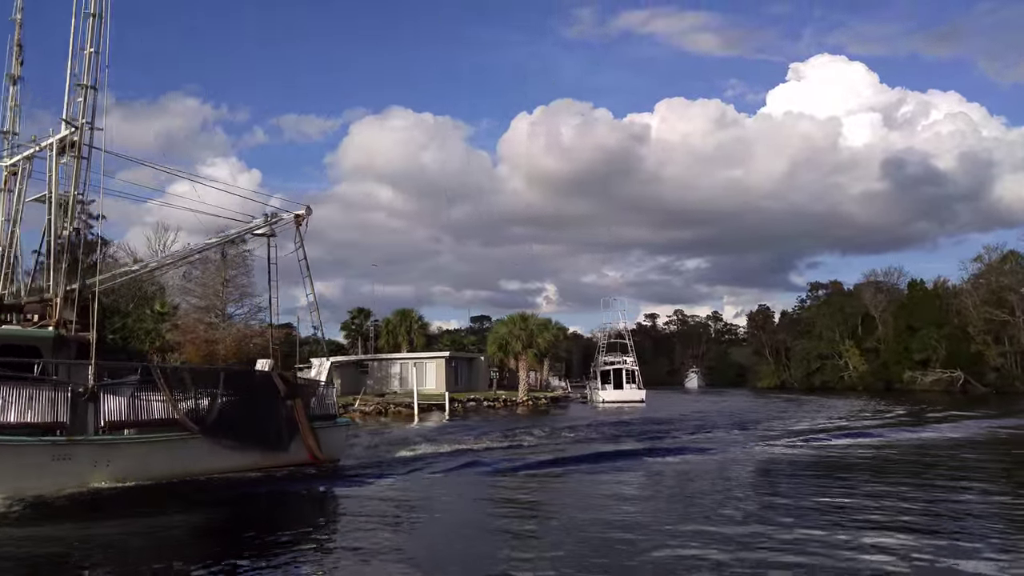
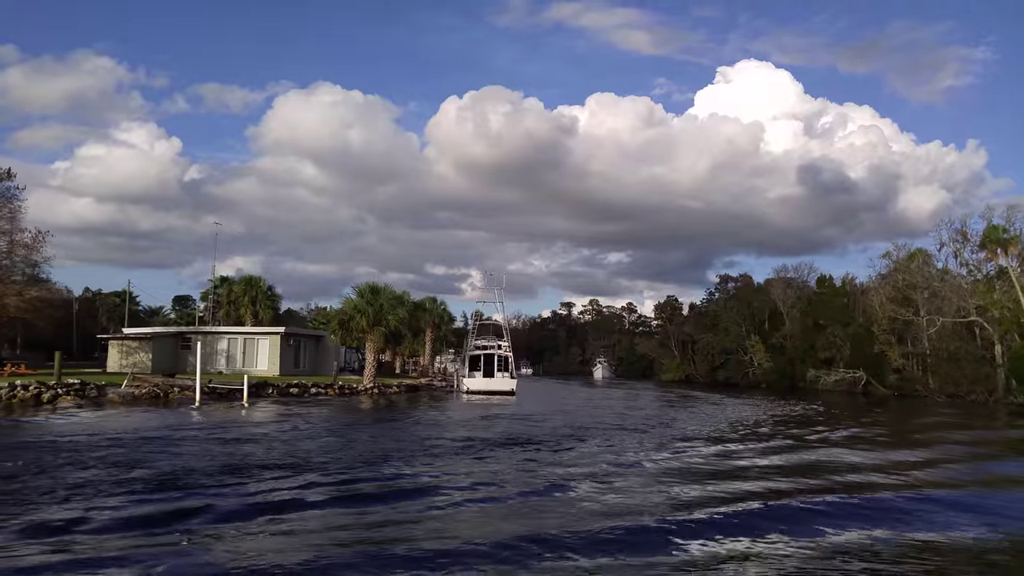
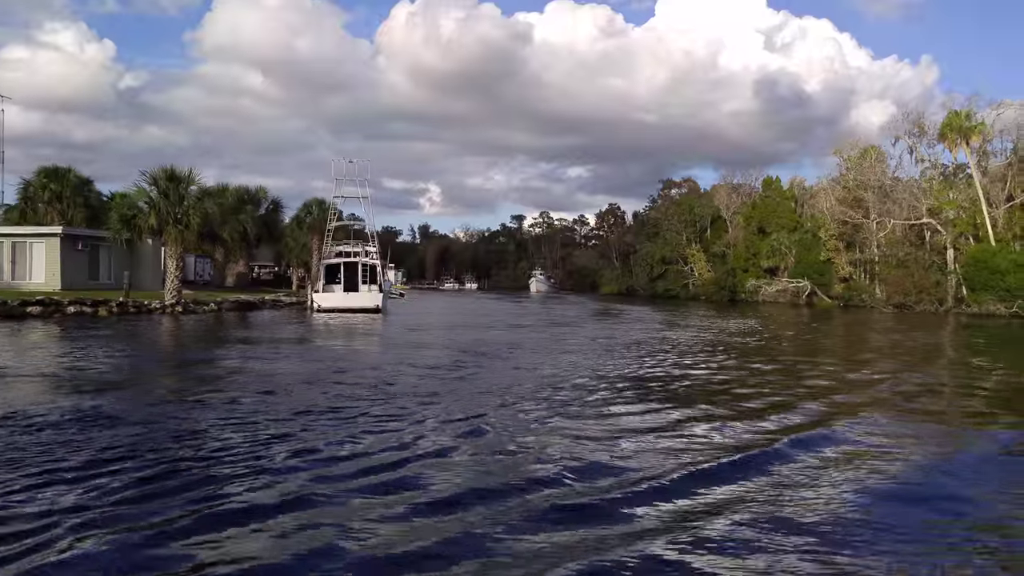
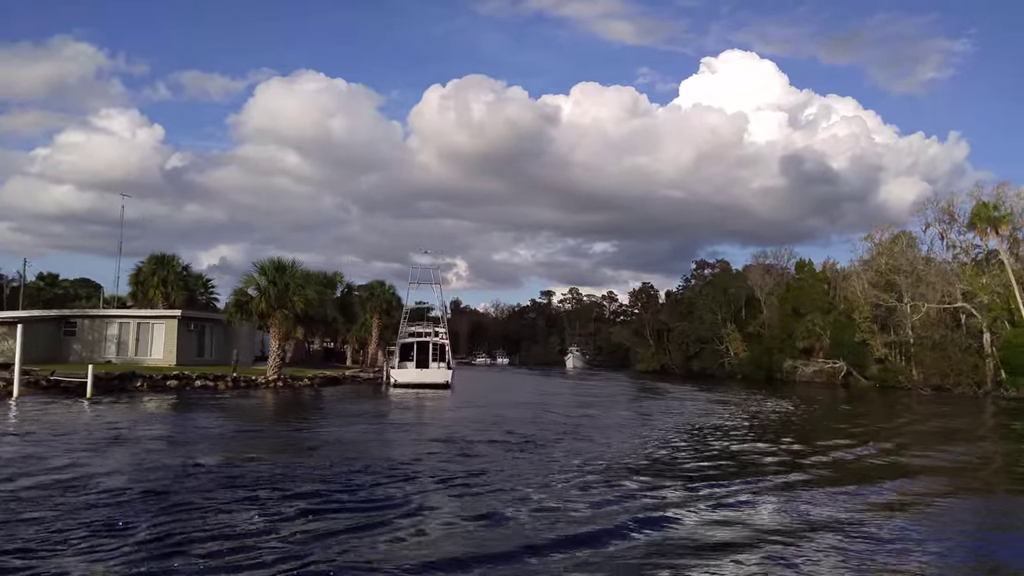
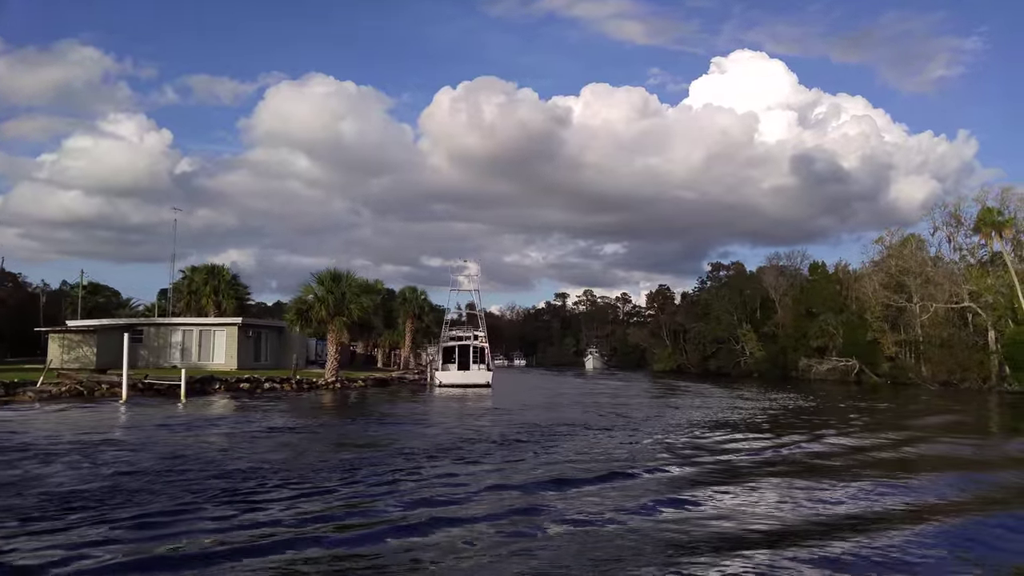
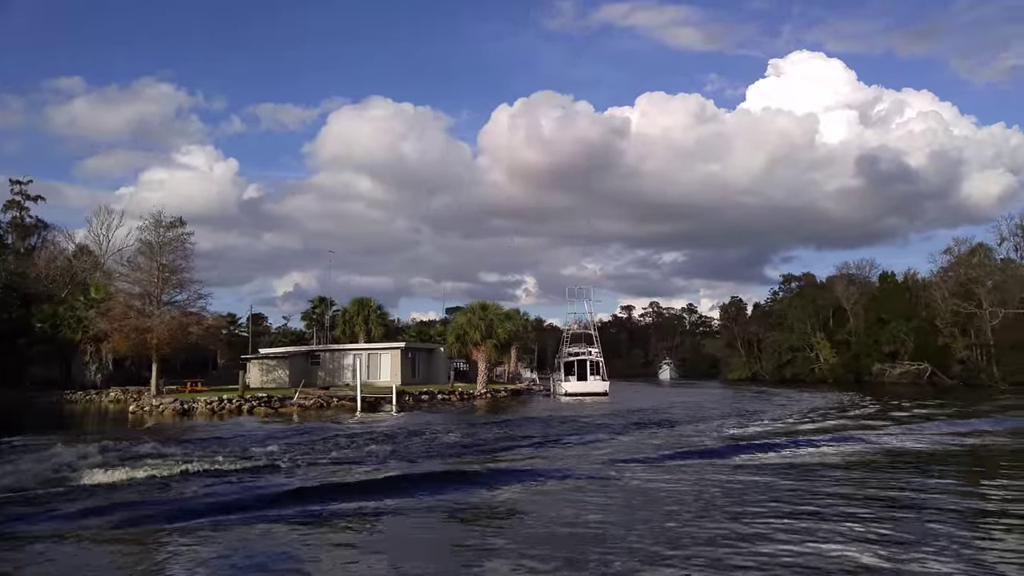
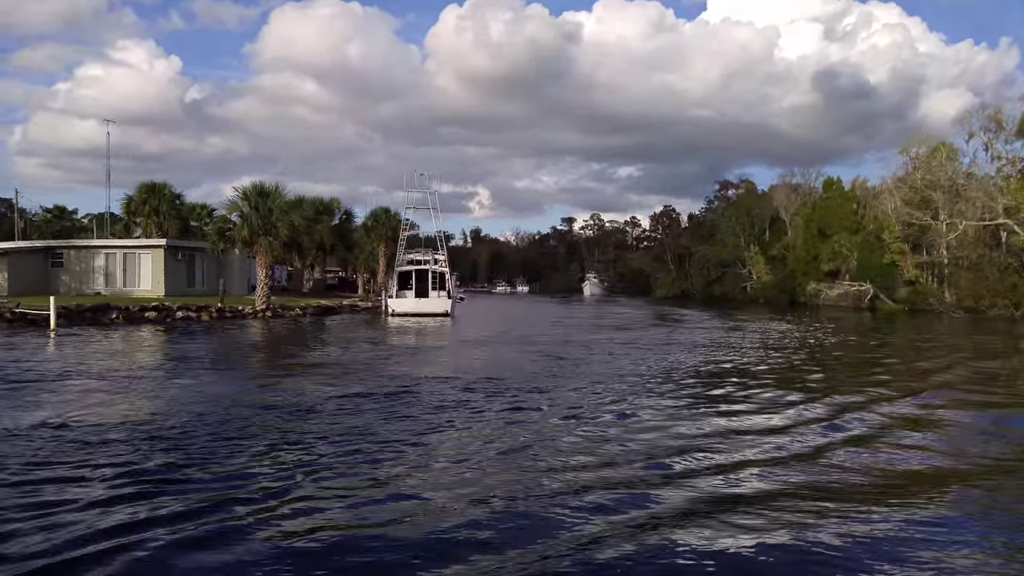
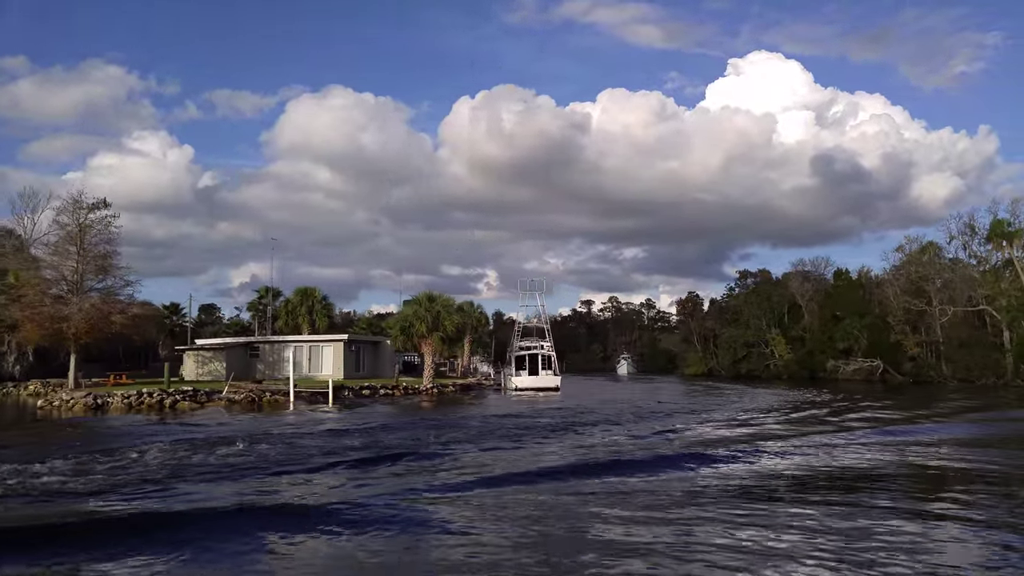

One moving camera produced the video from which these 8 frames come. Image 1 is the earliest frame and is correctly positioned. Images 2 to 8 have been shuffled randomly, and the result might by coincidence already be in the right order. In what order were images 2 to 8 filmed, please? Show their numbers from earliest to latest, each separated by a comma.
6, 8, 2, 5, 4, 7, 3
